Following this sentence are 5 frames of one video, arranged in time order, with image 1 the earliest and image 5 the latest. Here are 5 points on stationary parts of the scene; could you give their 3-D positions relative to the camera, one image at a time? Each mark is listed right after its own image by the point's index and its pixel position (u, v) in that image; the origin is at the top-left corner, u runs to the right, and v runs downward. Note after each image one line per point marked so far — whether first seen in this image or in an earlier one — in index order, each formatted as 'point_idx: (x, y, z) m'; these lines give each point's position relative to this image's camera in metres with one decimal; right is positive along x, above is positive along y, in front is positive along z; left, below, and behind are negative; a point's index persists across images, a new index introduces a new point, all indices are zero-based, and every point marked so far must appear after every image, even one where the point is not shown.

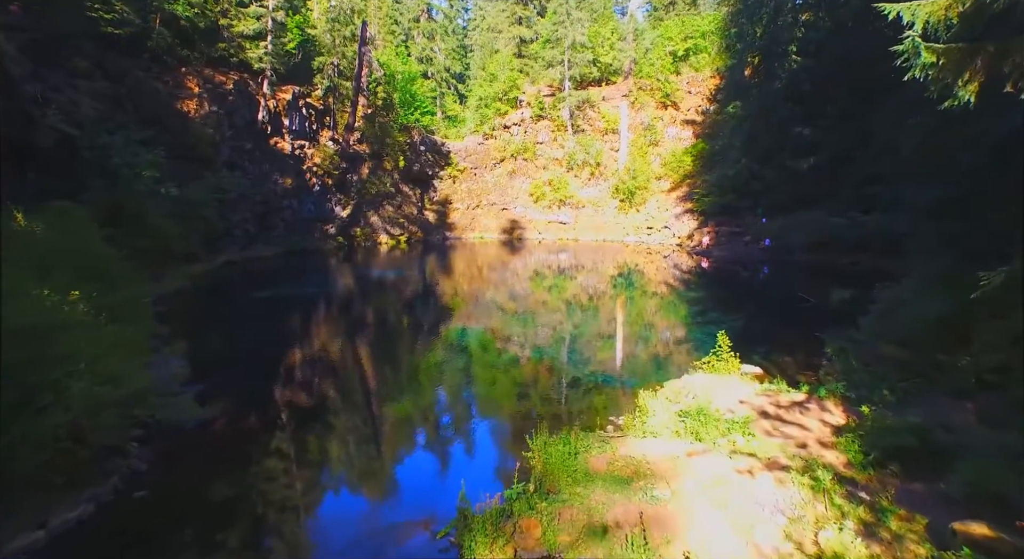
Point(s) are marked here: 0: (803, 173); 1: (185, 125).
0: (+9.4, +3.4, +17.4) m
1: (-8.1, +3.9, +13.4) m
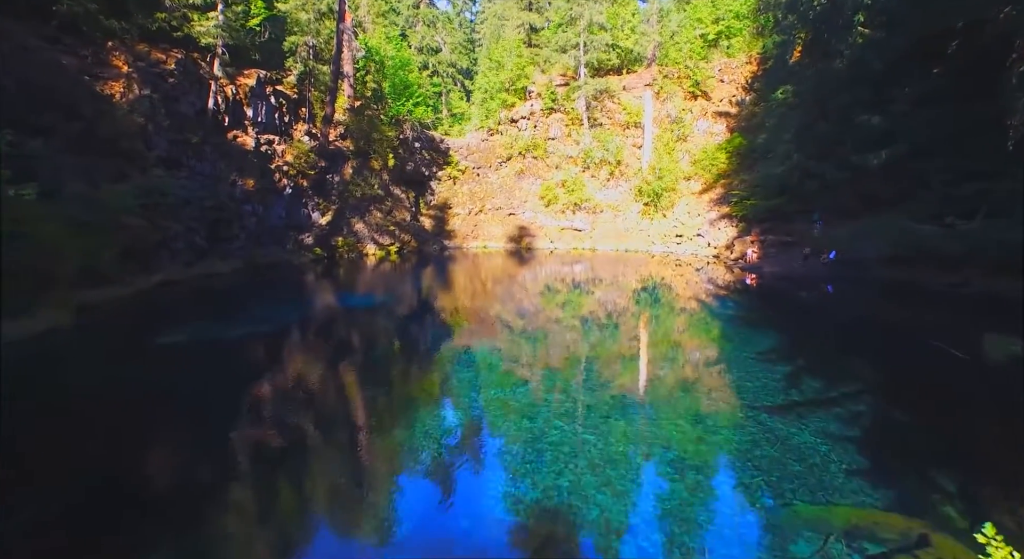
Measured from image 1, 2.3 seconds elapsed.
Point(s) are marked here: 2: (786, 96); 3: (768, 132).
0: (+9.5, +2.9, +14.2) m
1: (-8.1, +3.3, +10.6) m
2: (+9.4, +6.3, +18.1) m
3: (+9.6, +5.5, +19.7) m
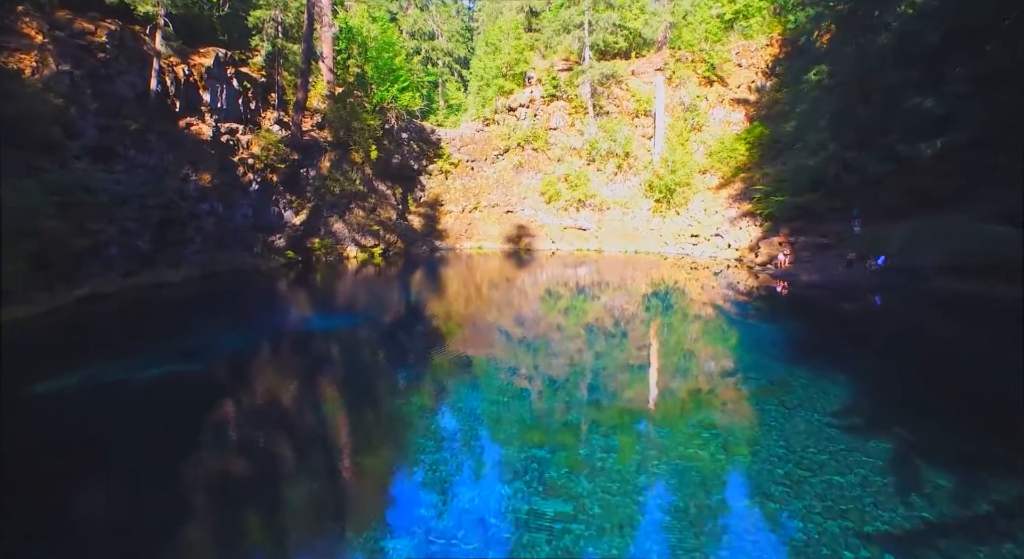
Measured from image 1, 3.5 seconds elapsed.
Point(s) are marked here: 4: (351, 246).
0: (+9.4, +2.7, +12.2) m
1: (-8.2, +3.1, +8.7) m
2: (+9.3, +6.1, +16.1) m
3: (+9.5, +5.3, +17.7) m
4: (-5.9, +1.2, +19.8) m
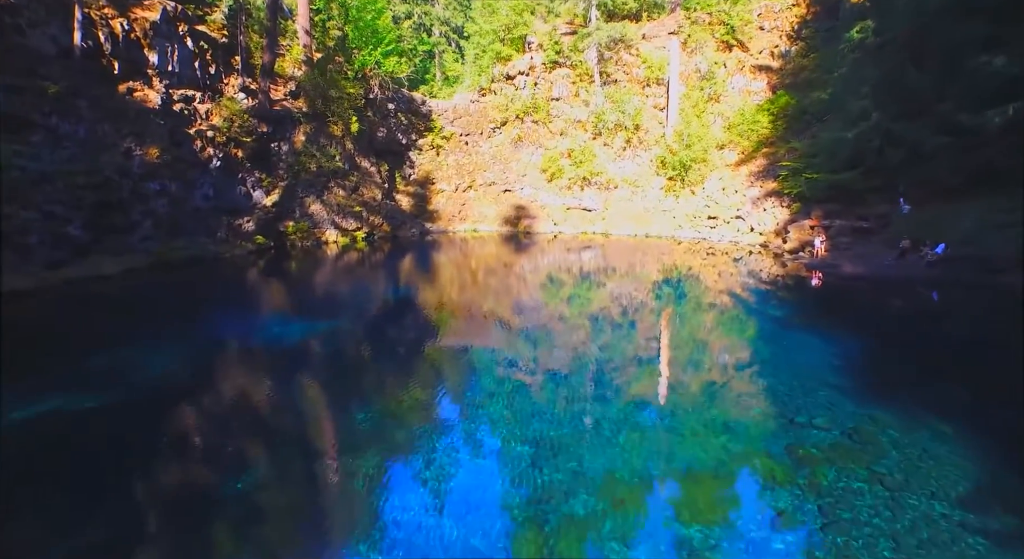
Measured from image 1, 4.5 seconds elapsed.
0: (+9.3, +2.9, +10.4) m
1: (-8.3, +3.1, +6.9) m
2: (+9.2, +6.4, +14.1) m
3: (+9.4, +5.7, +15.8) m
4: (-6.0, +1.7, +18.1) m
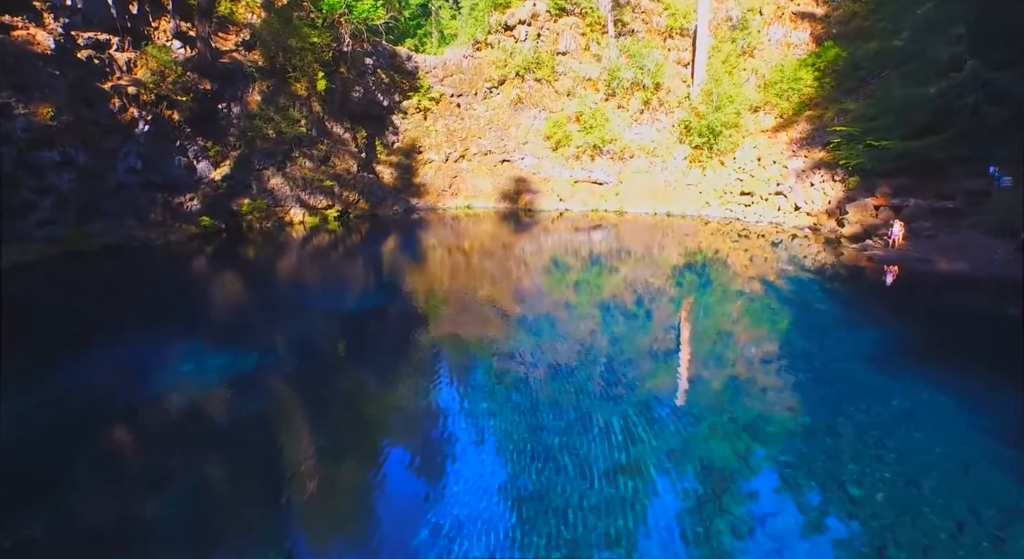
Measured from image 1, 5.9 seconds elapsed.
0: (+9.2, +2.9, +7.8) m
1: (-8.4, +2.9, +4.5) m
2: (+9.1, +6.6, +11.4) m
3: (+9.4, +6.0, +13.0) m
4: (-6.0, +2.2, +15.7) m
